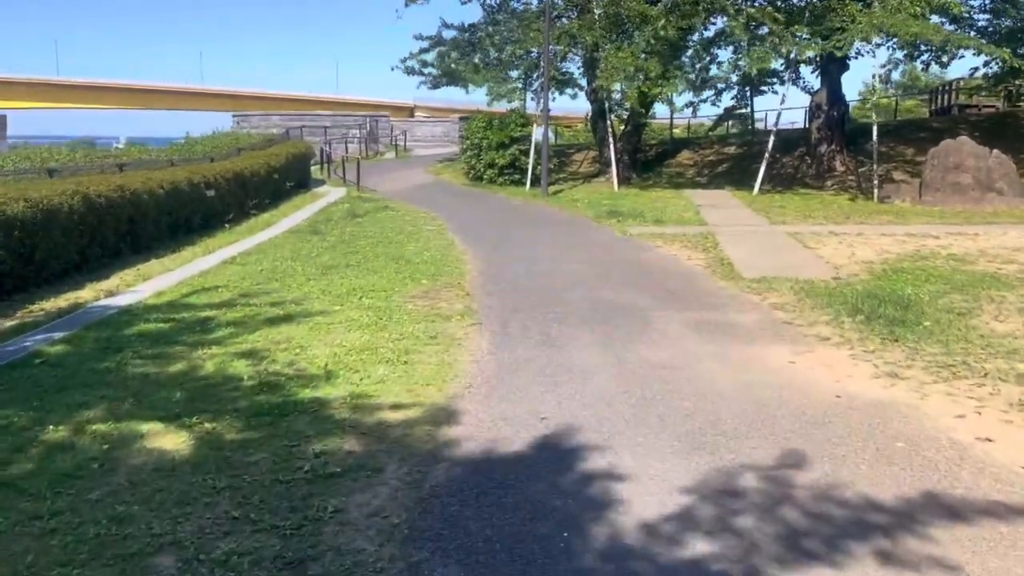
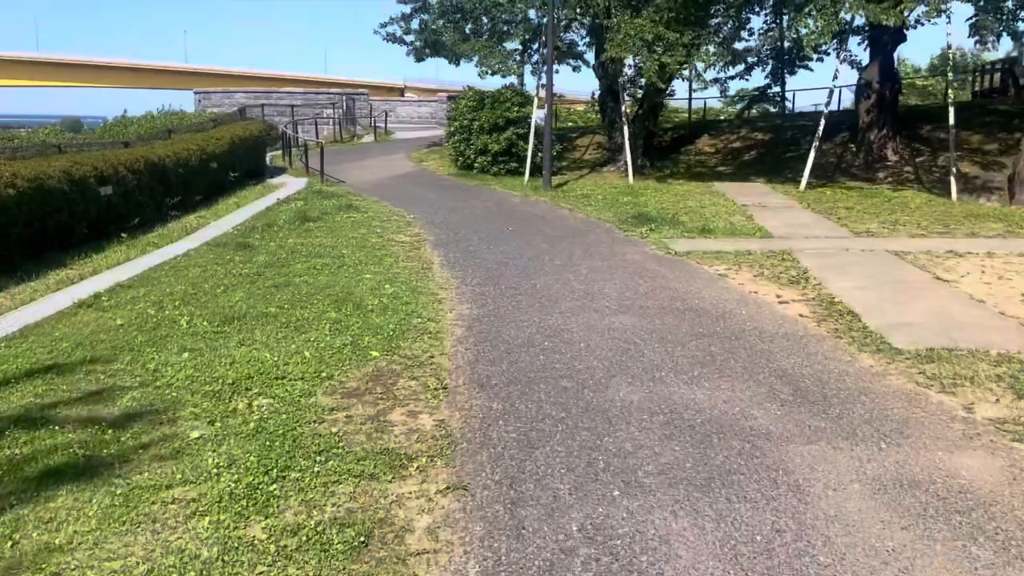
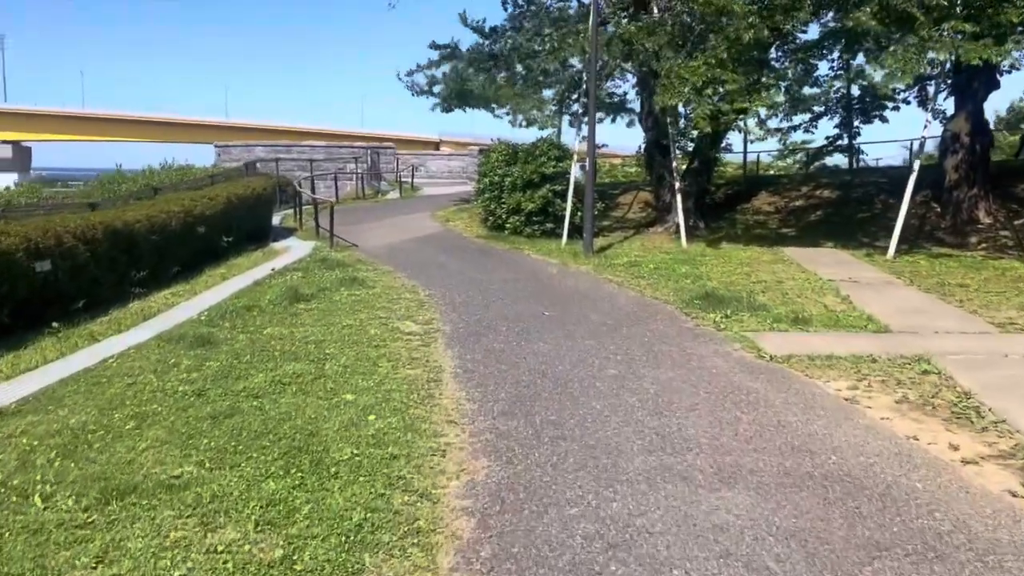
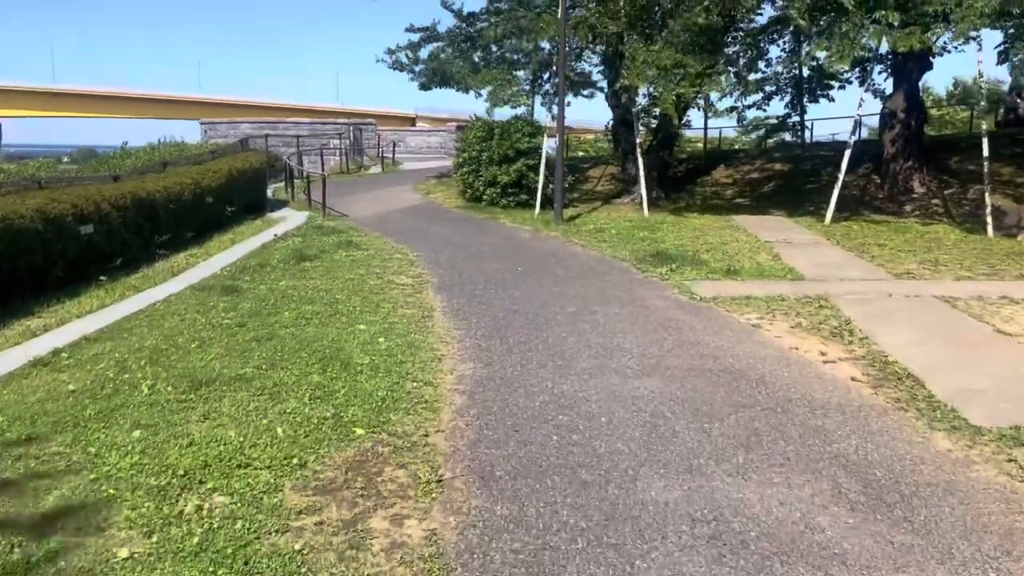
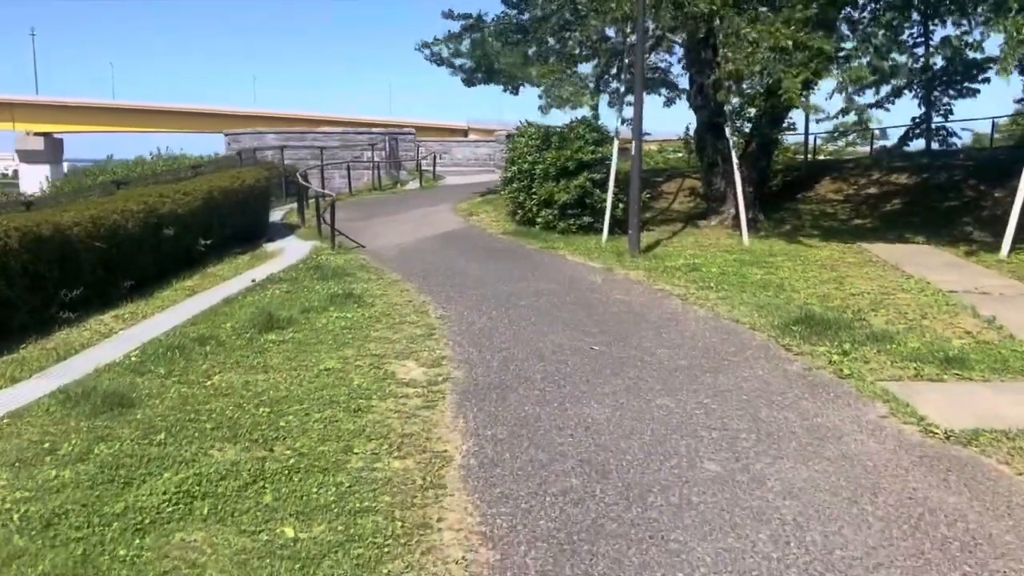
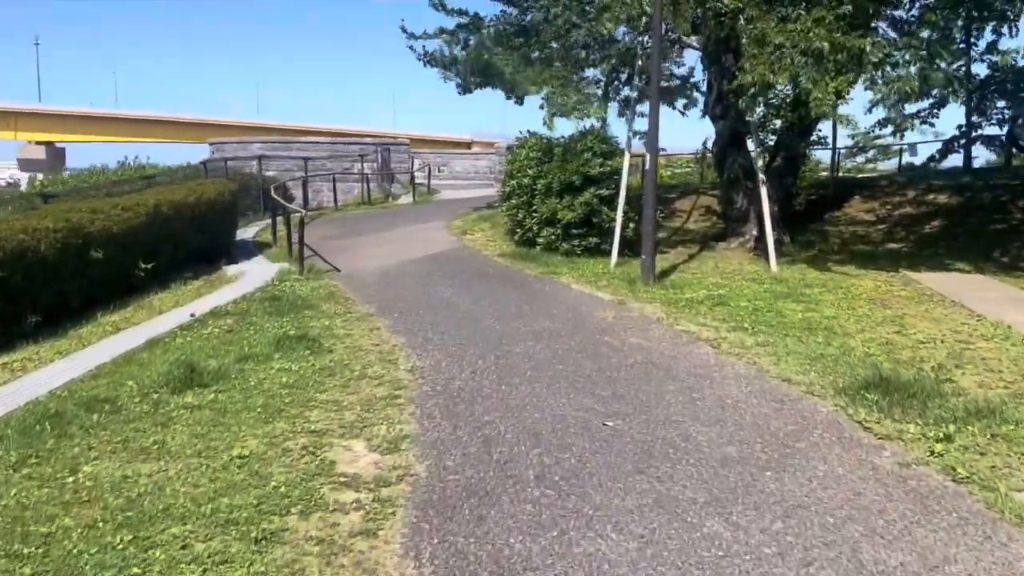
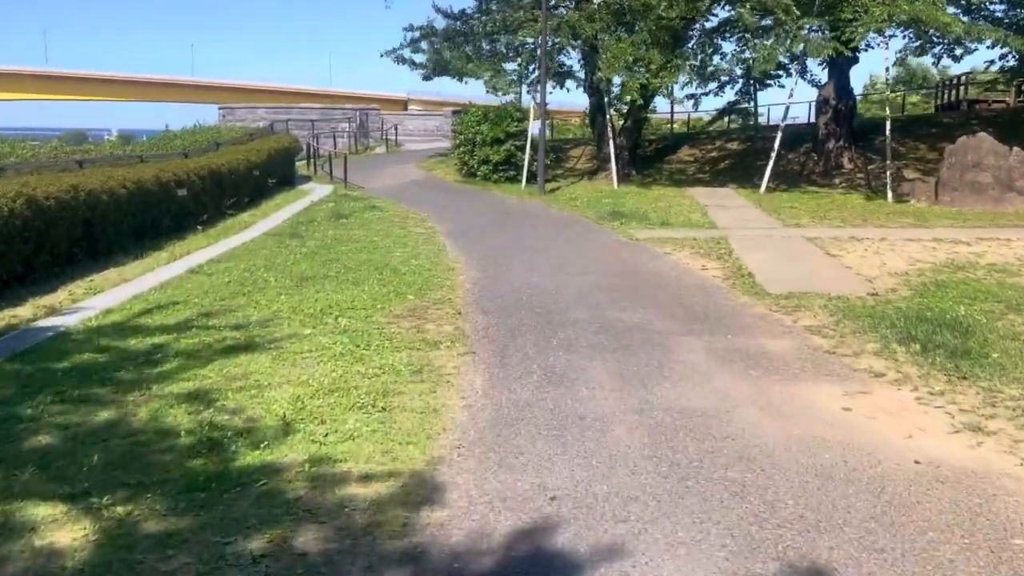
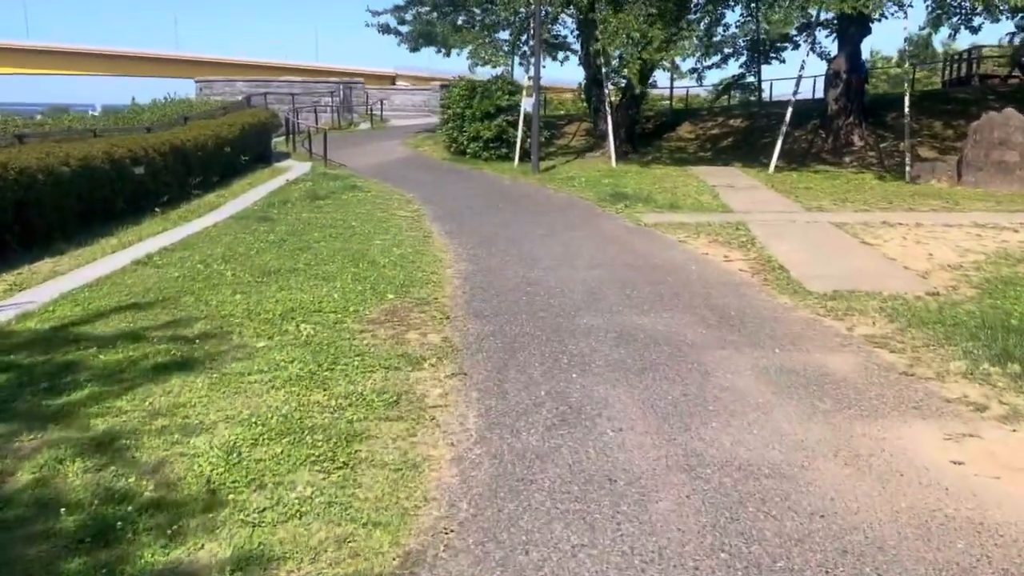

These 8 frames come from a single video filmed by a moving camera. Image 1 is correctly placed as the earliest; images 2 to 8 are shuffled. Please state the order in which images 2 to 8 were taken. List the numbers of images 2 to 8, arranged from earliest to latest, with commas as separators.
7, 8, 2, 4, 3, 5, 6
